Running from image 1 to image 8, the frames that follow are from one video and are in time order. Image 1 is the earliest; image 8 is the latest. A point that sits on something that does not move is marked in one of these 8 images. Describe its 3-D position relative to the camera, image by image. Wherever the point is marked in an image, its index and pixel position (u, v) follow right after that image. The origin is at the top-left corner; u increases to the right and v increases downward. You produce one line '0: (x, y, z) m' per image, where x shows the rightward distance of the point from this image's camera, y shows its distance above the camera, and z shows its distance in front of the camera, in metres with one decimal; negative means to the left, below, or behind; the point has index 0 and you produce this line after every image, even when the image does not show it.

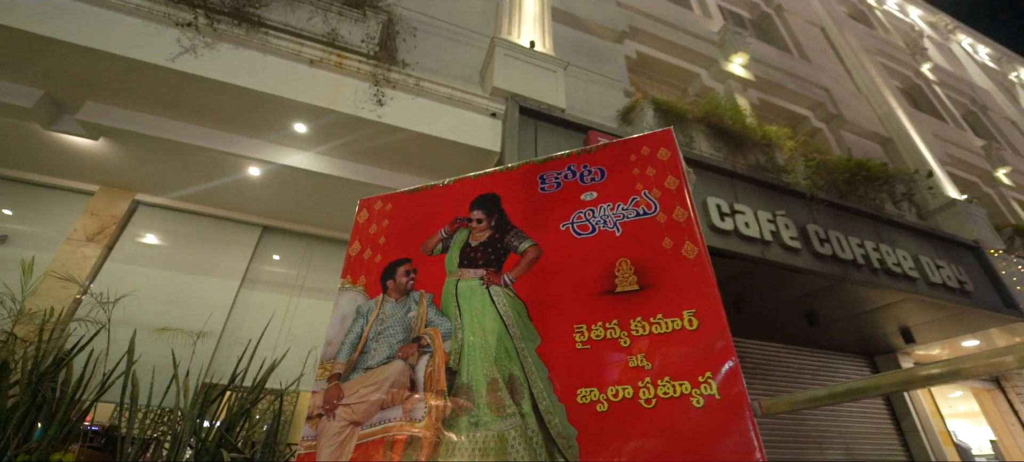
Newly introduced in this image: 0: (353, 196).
0: (-1.2, +0.3, +3.4) m
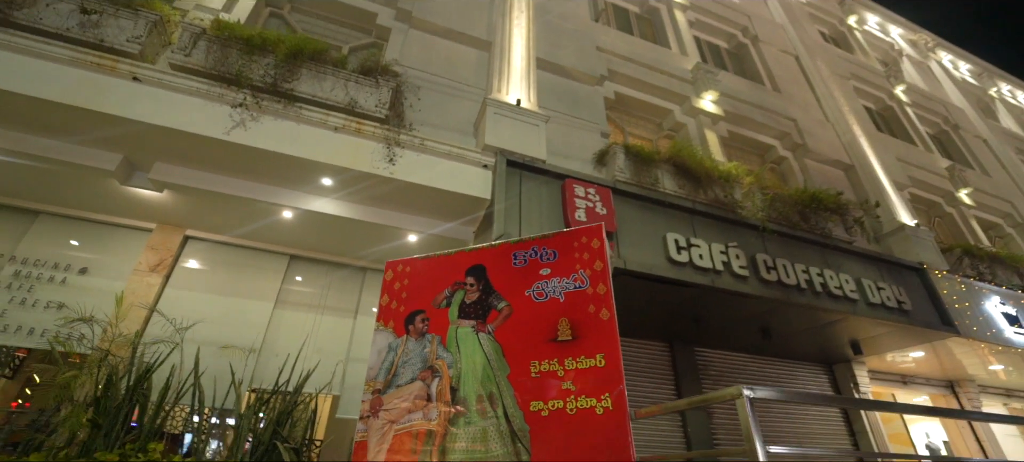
0: (-1.3, 0.0, +4.1) m
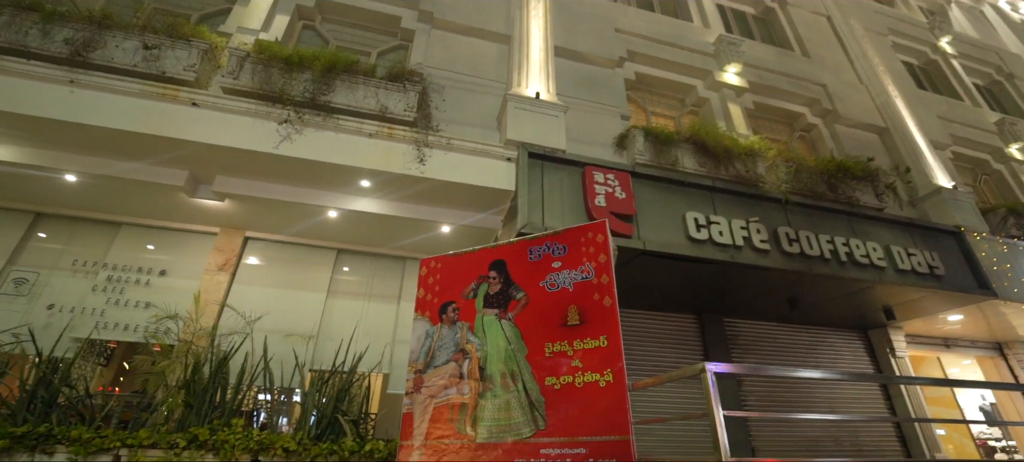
0: (-1.1, 0.0, +4.5) m
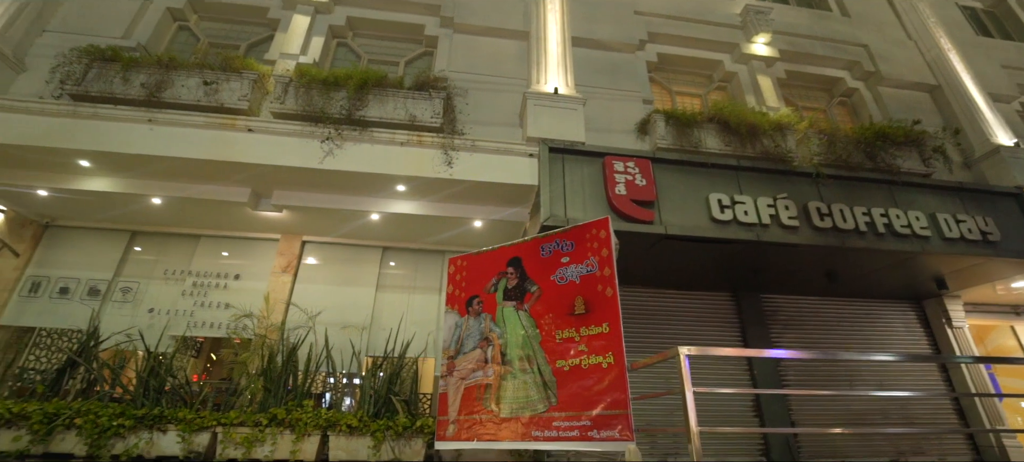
0: (-0.8, +0.1, +4.8) m
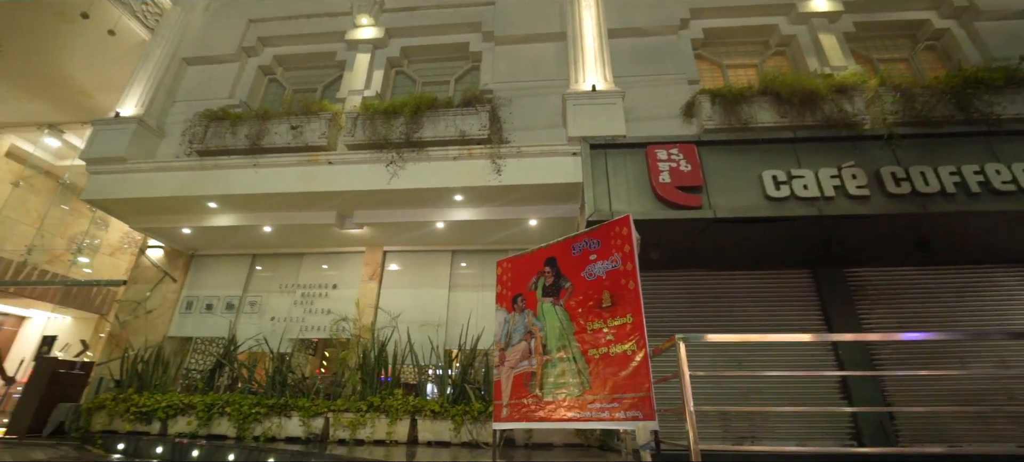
0: (-0.2, 0.0, +5.2) m
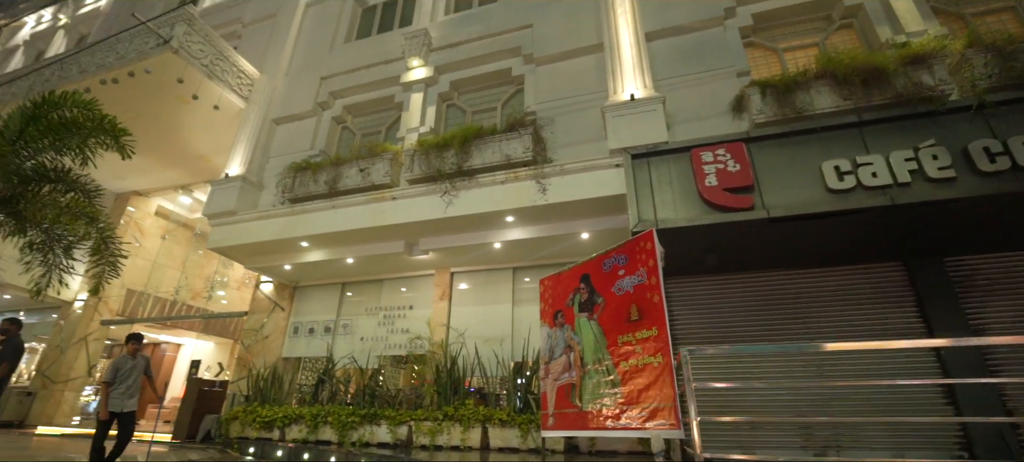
0: (+0.5, -0.1, +5.4) m
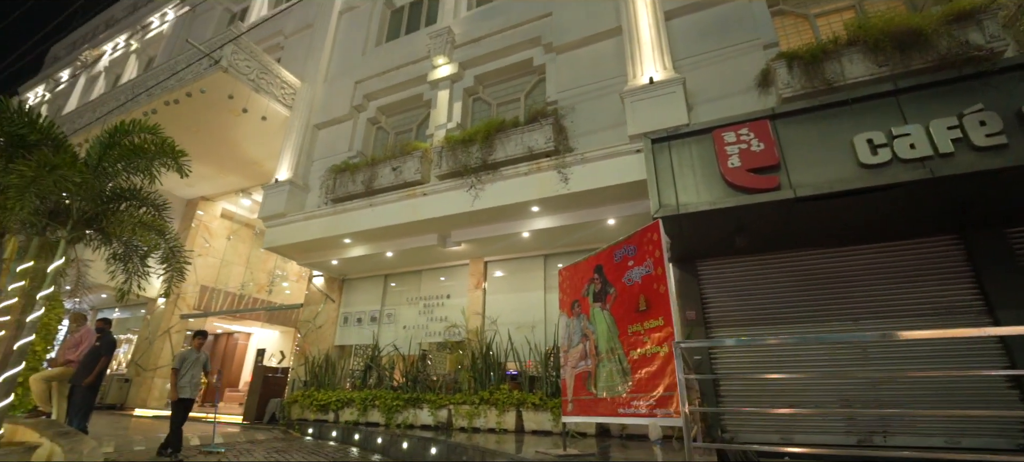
0: (+0.8, 0.0, +5.5) m
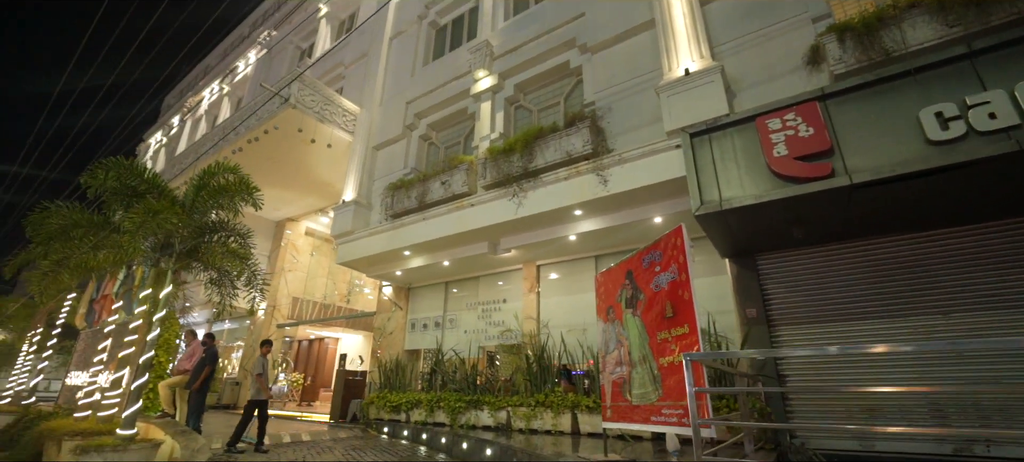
0: (+1.4, 0.0, +5.4) m
